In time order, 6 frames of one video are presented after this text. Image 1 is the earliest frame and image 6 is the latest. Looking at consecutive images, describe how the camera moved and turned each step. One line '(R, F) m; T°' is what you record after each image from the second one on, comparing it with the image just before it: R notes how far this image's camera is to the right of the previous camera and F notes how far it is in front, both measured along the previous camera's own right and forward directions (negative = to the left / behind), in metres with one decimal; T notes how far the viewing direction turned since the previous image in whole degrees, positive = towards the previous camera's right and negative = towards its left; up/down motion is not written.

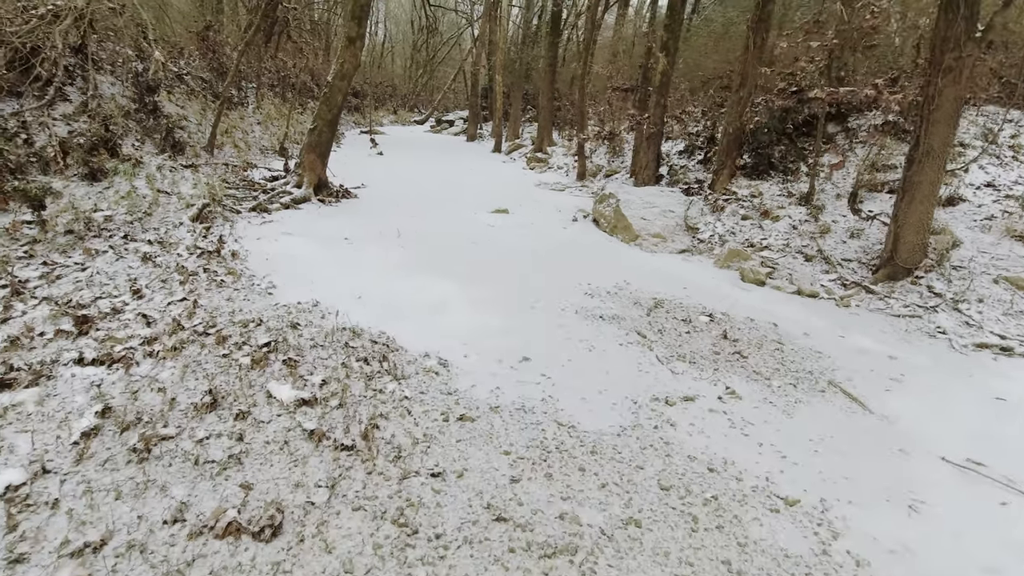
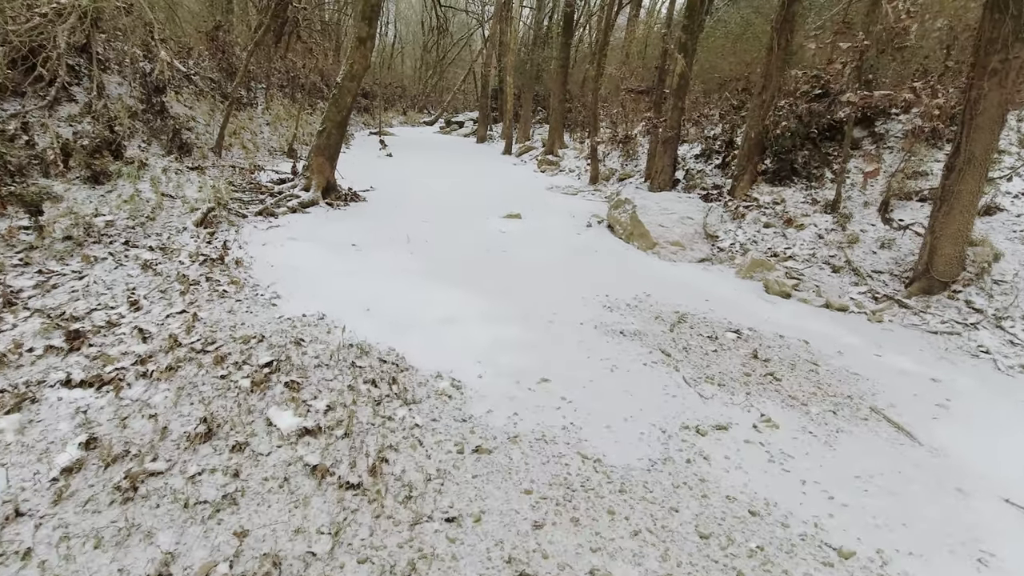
(-0.1, +0.3) m; -1°
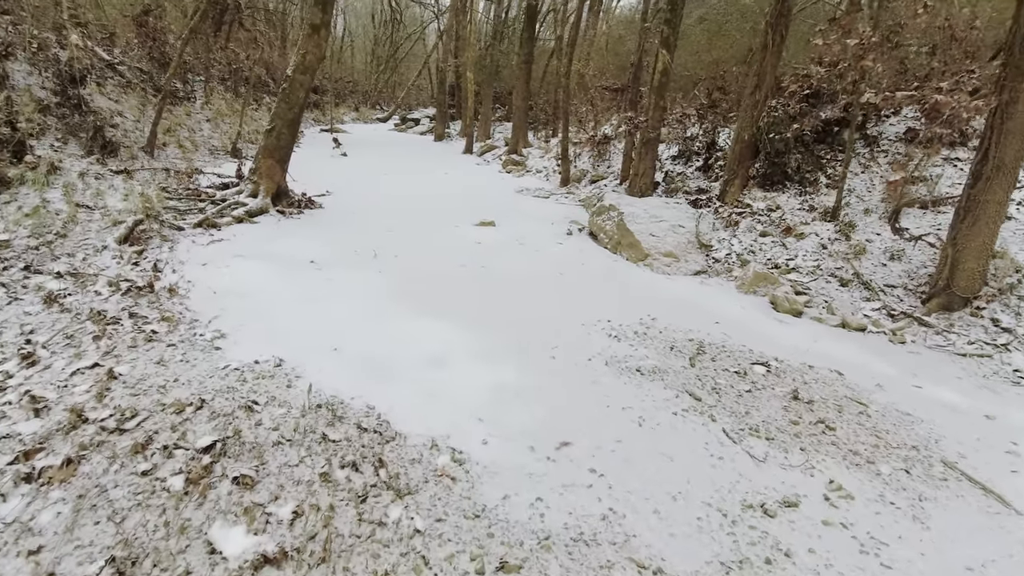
(-0.3, +0.8) m; +5°
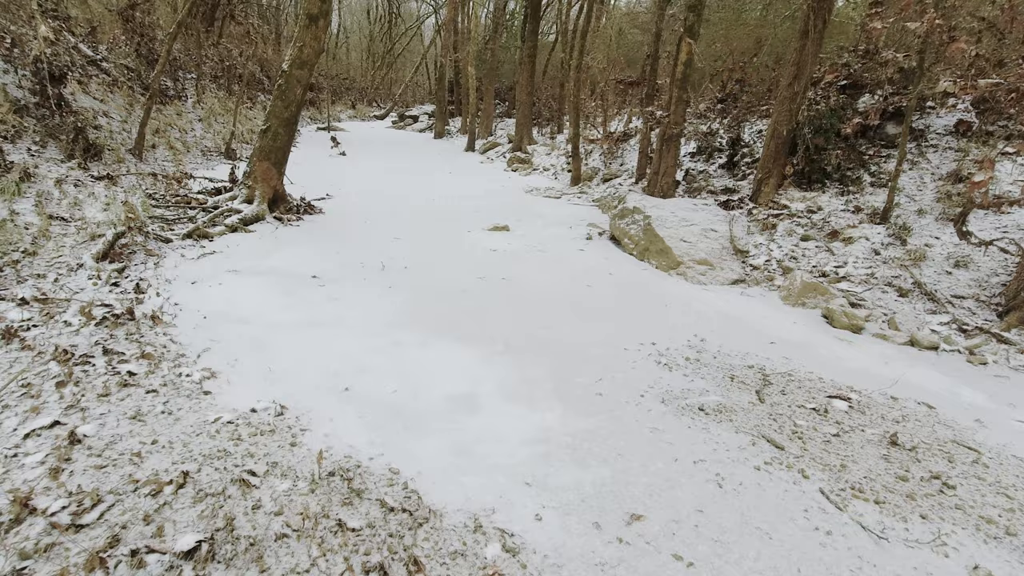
(-0.3, +0.7) m; 0°
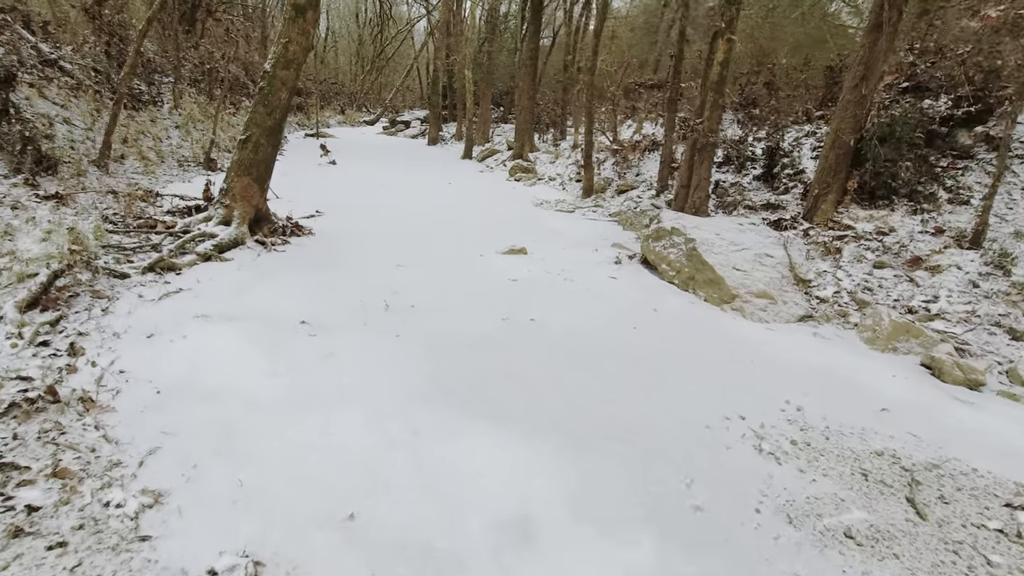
(-0.4, +1.1) m; +1°
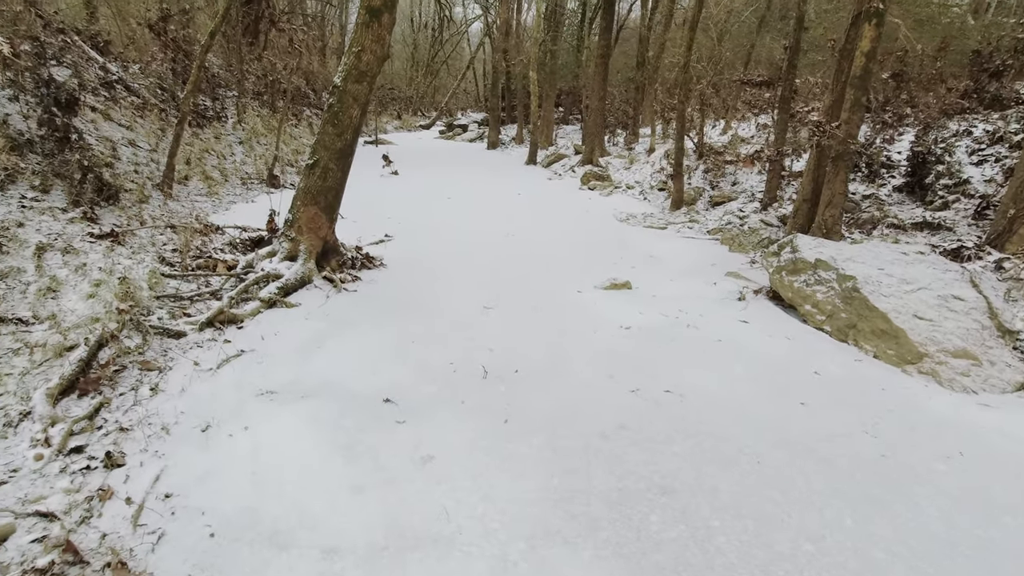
(-0.6, +1.1) m; -5°
